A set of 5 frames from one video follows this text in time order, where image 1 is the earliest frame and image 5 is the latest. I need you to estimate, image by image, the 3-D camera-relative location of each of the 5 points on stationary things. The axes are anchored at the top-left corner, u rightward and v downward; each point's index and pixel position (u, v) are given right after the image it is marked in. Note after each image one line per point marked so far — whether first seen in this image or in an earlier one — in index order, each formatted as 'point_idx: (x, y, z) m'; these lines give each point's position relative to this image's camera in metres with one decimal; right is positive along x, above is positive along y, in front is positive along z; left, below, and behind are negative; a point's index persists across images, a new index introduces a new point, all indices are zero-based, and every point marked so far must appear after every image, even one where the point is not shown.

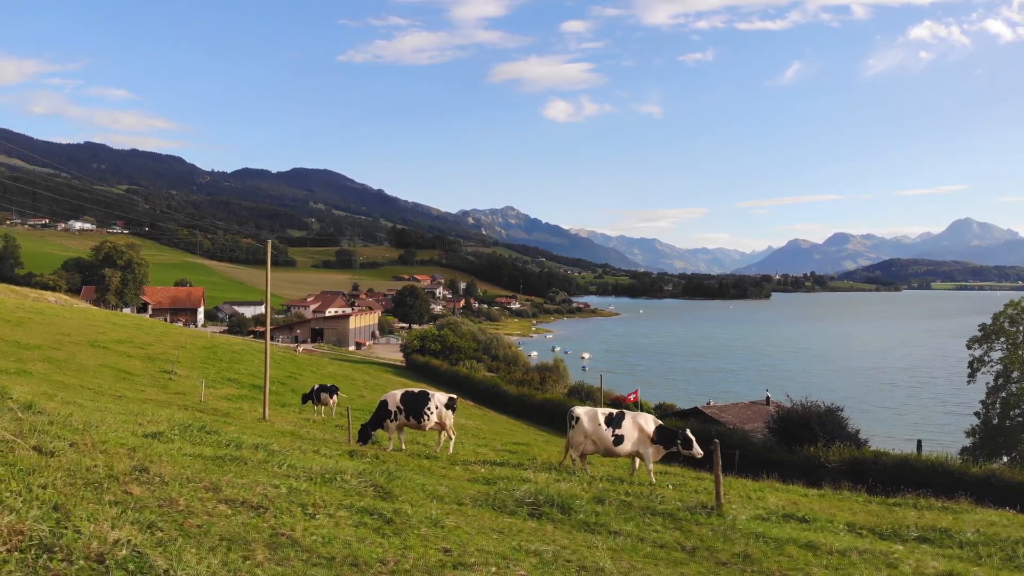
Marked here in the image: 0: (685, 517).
0: (+2.6, -3.4, +9.0) m
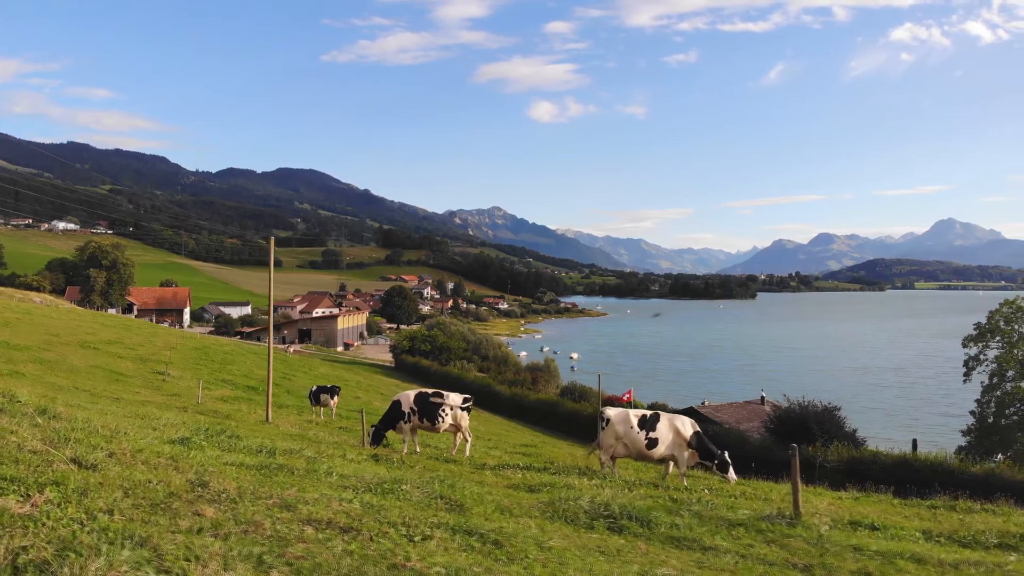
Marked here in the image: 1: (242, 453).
0: (+3.5, -3.3, +8.4) m
1: (-4.4, -2.7, +9.8) m
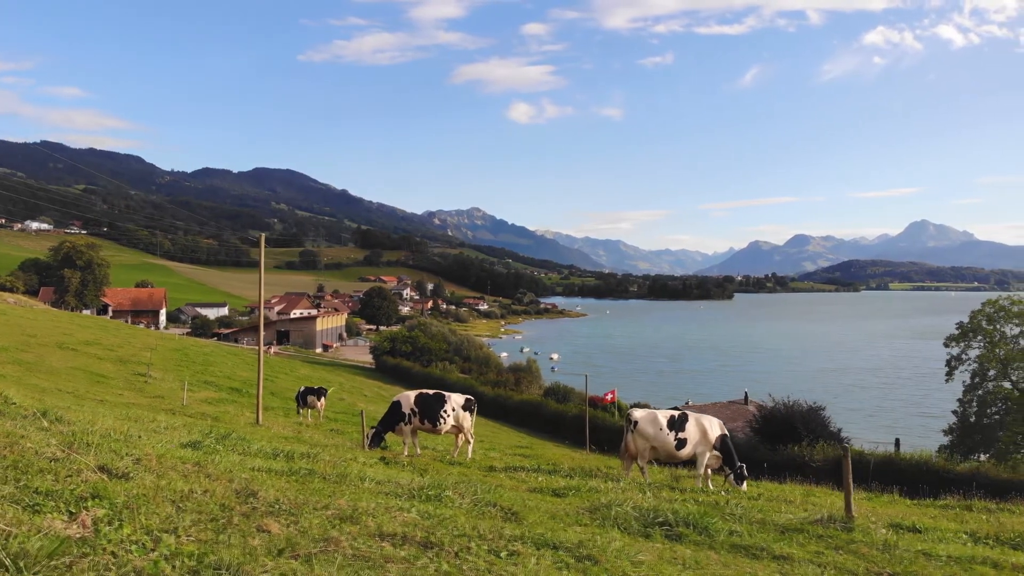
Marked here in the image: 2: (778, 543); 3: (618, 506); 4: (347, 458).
0: (+4.1, -3.2, +7.9) m
1: (-3.8, -2.6, +9.2) m
2: (+3.1, -3.0, +7.1) m
3: (+1.6, -3.2, +9.0) m
4: (-3.2, -3.3, +11.8) m
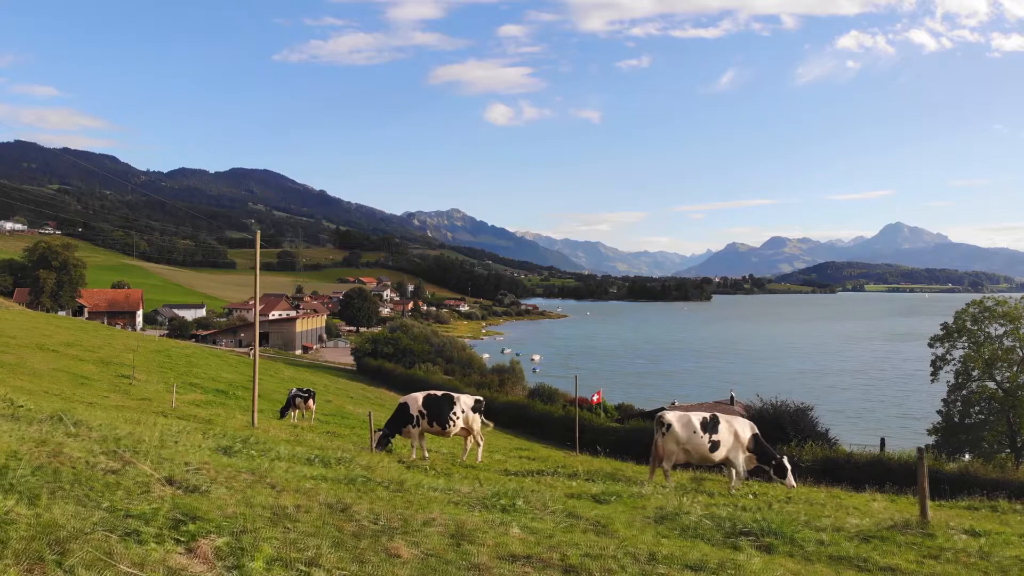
0: (+4.9, -3.1, +7.5) m
1: (-3.1, -2.5, +8.5) m
2: (+3.9, -2.9, +6.6) m
3: (+2.4, -3.1, +8.5) m
4: (-2.5, -3.2, +11.2) m
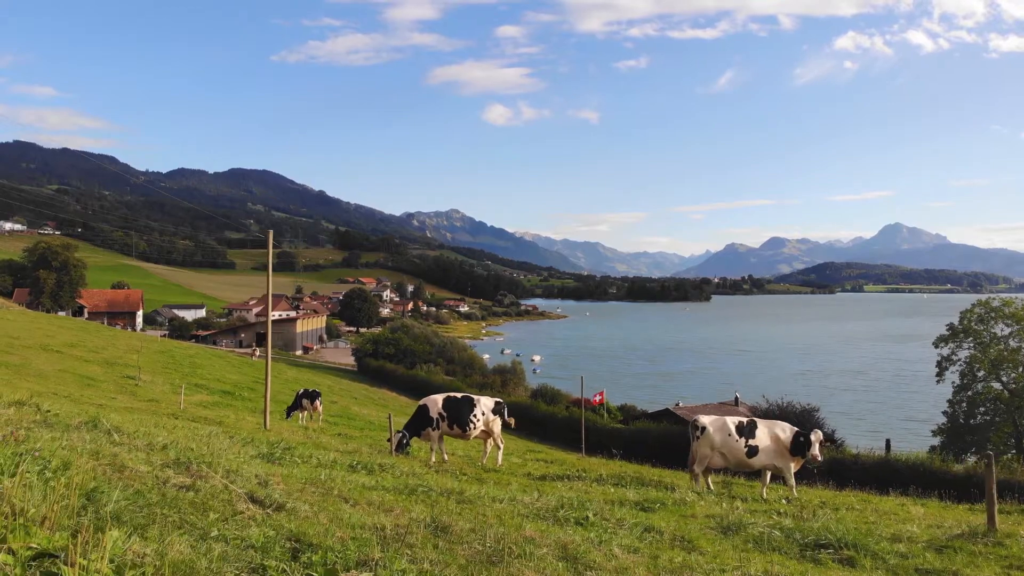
0: (+5.6, -3.1, +7.2) m
1: (-2.4, -2.5, +8.2) m
2: (+4.7, -2.9, +6.3) m
3: (+3.1, -3.2, +8.2) m
4: (-1.8, -3.3, +10.9) m
